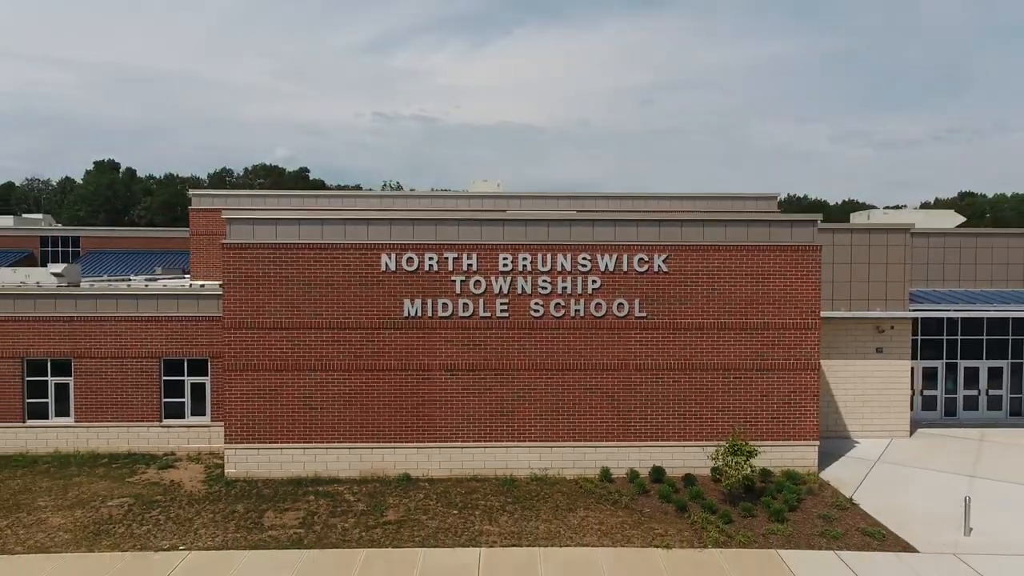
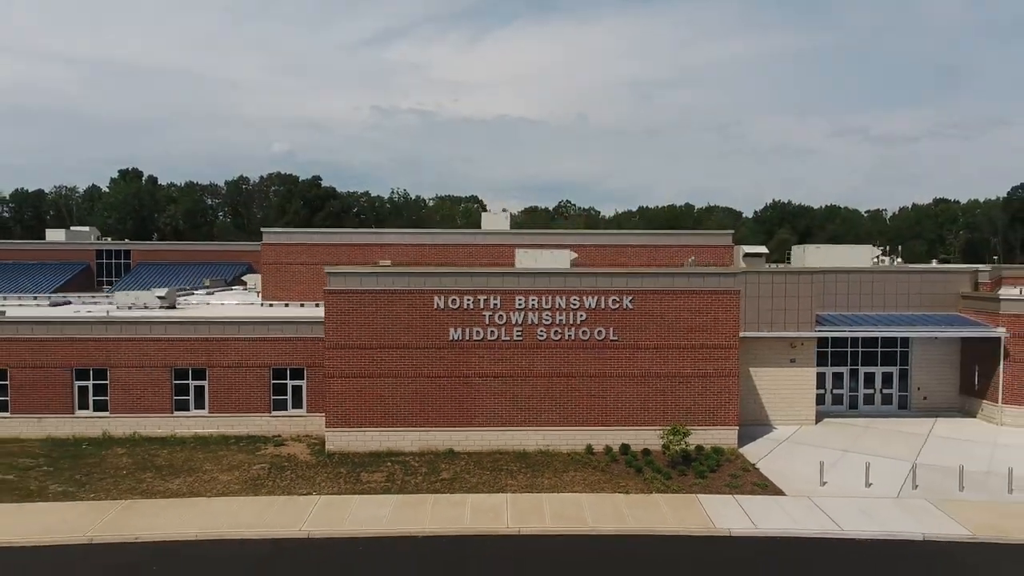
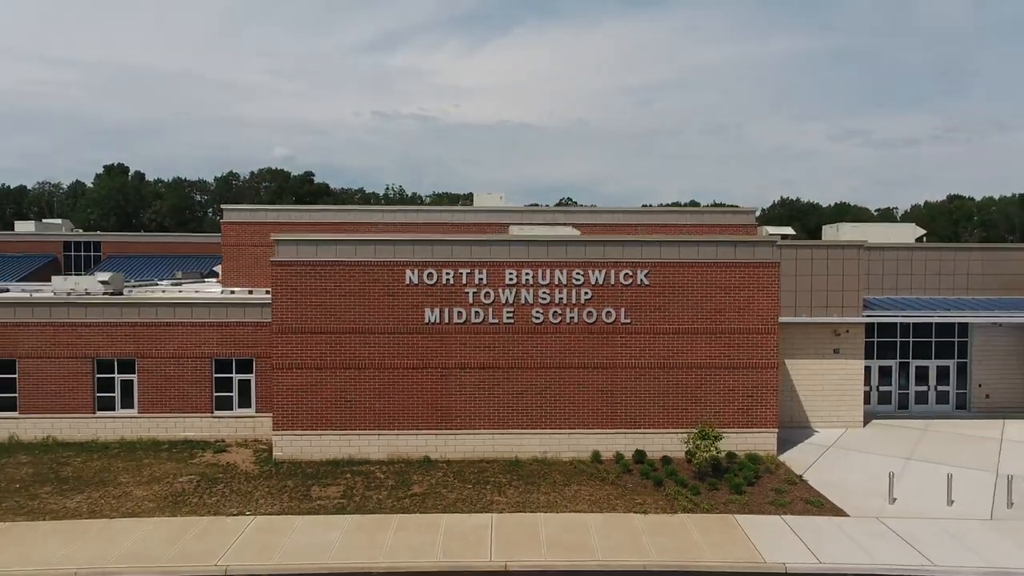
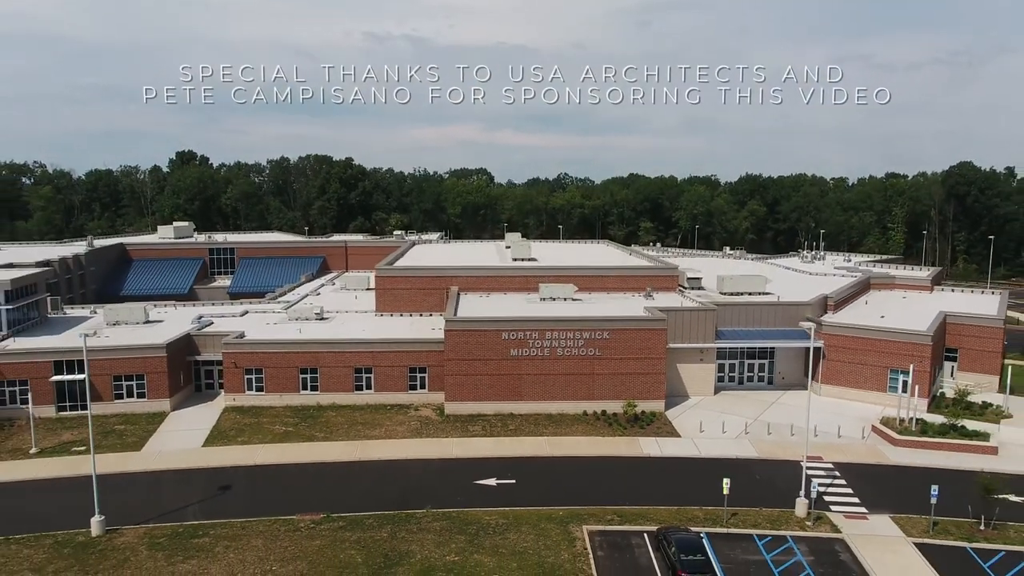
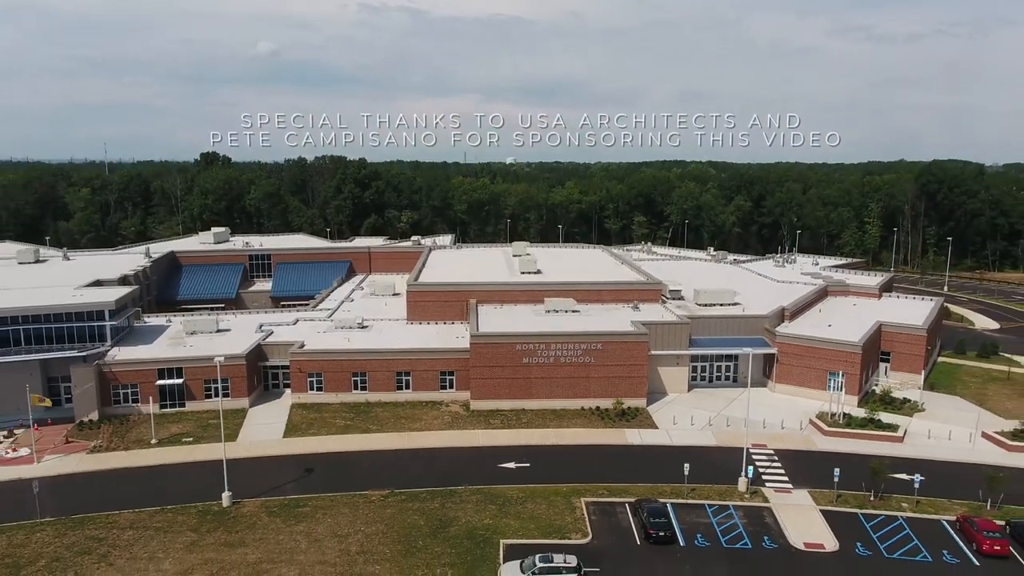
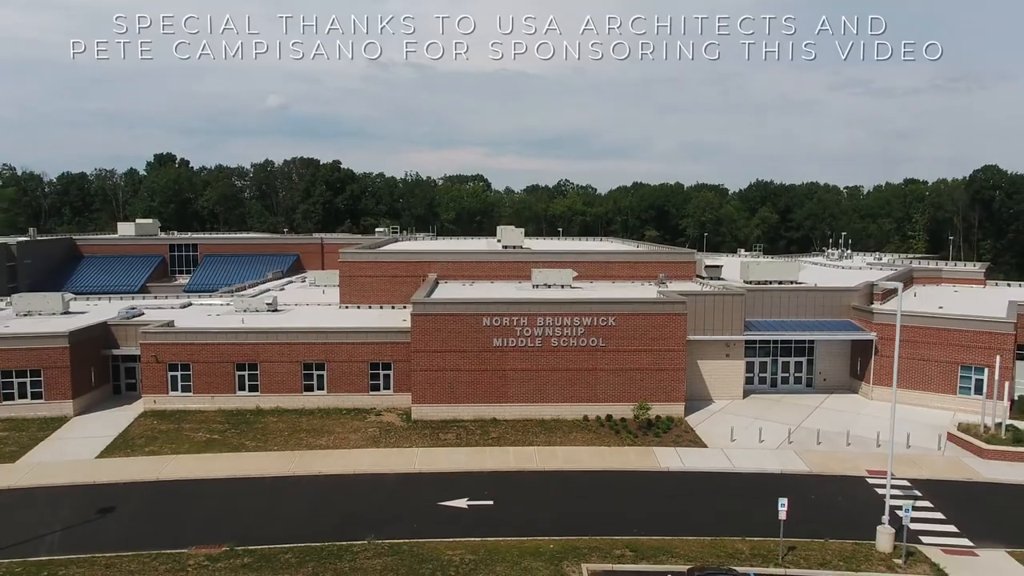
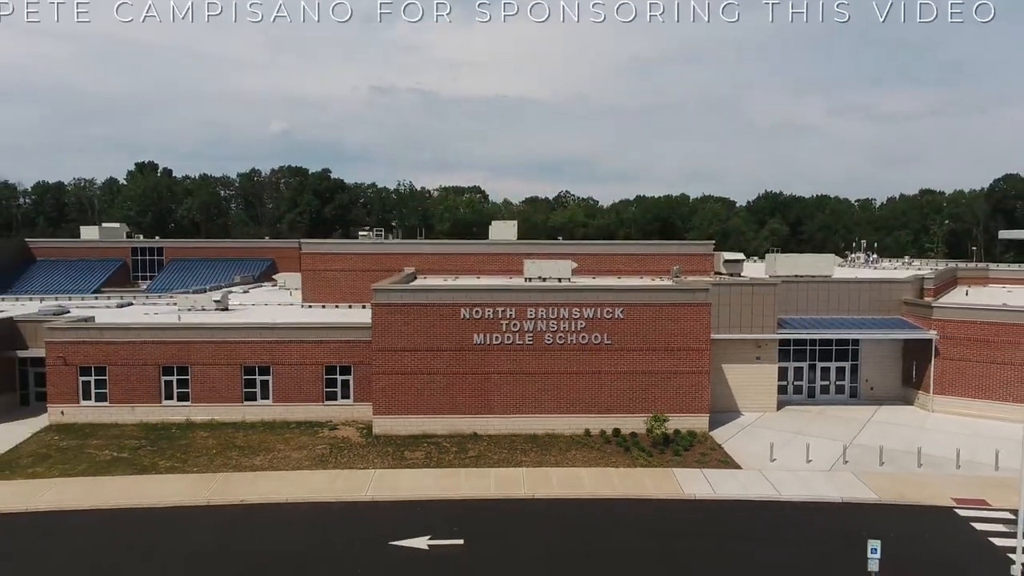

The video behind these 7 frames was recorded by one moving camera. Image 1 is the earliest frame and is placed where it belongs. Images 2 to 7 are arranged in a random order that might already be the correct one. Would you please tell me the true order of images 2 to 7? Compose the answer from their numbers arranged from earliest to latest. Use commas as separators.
3, 2, 7, 6, 4, 5
